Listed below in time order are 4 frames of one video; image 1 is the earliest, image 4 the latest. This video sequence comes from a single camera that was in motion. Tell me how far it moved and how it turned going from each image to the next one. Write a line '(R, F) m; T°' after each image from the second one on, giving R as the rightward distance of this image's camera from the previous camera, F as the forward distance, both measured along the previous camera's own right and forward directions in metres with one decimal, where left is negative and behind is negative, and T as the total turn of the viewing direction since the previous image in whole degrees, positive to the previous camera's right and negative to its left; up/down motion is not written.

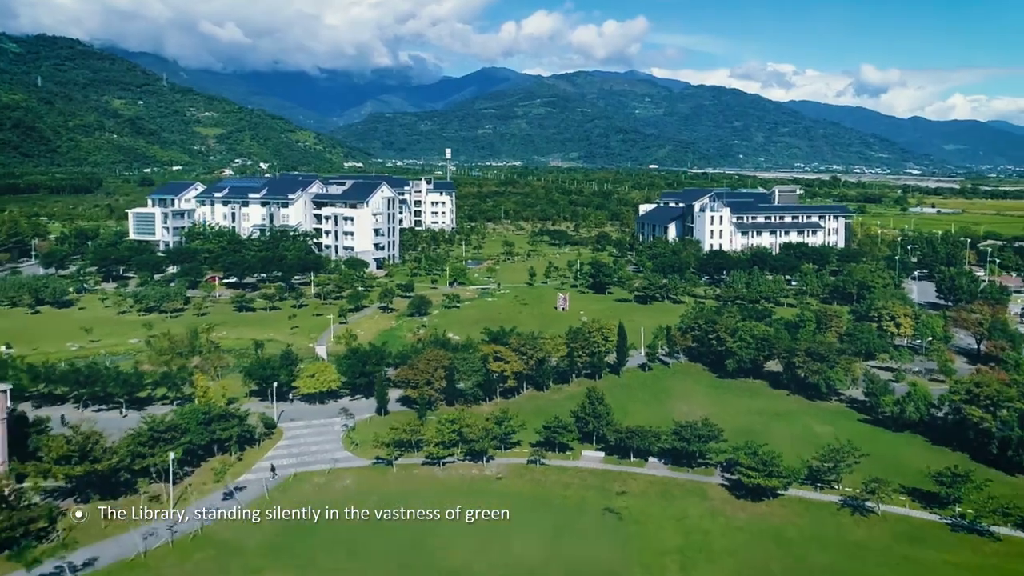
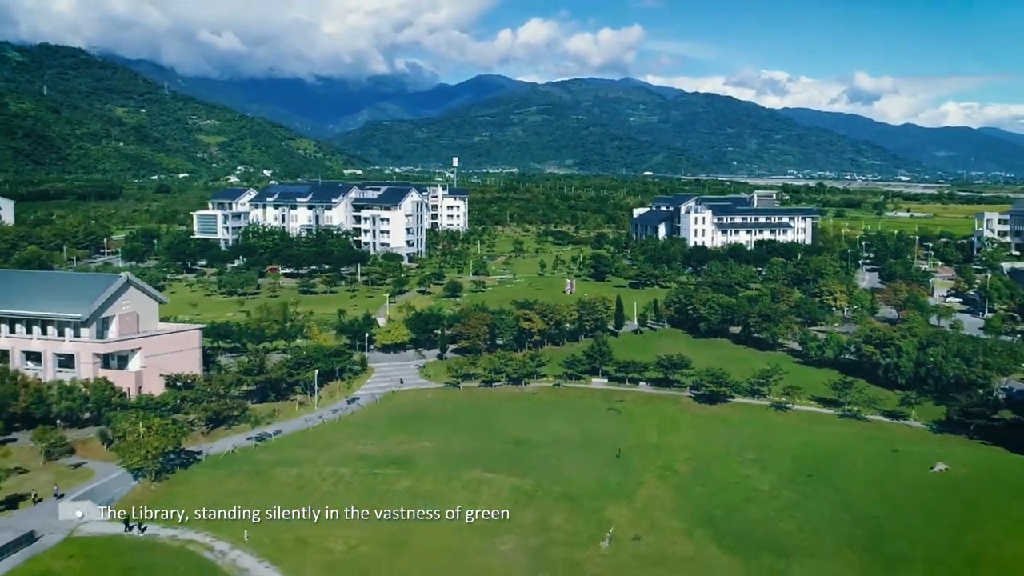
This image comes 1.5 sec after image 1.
(-0.7, -10.3) m; 0°
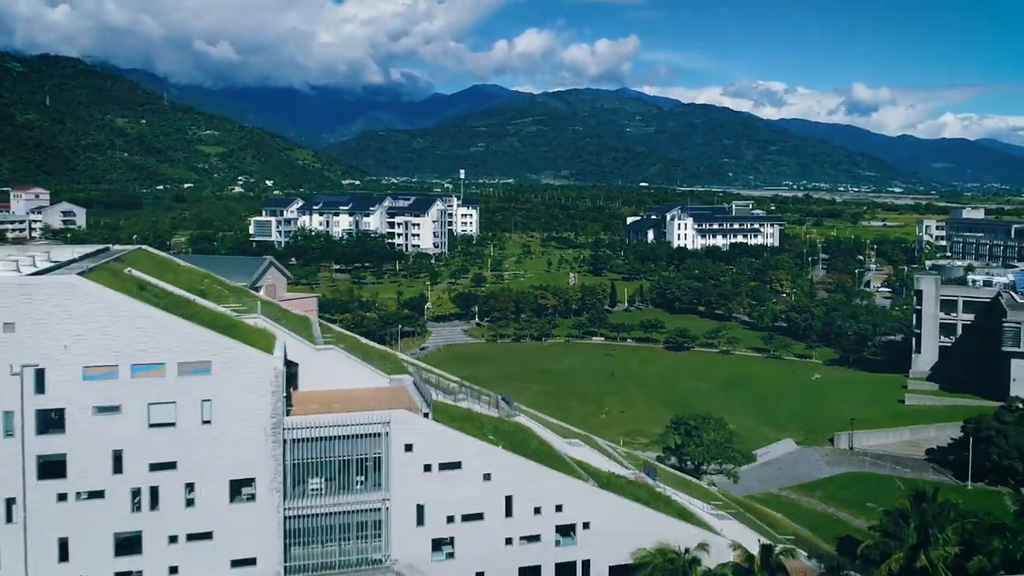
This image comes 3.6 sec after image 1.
(-0.8, -13.2) m; 0°
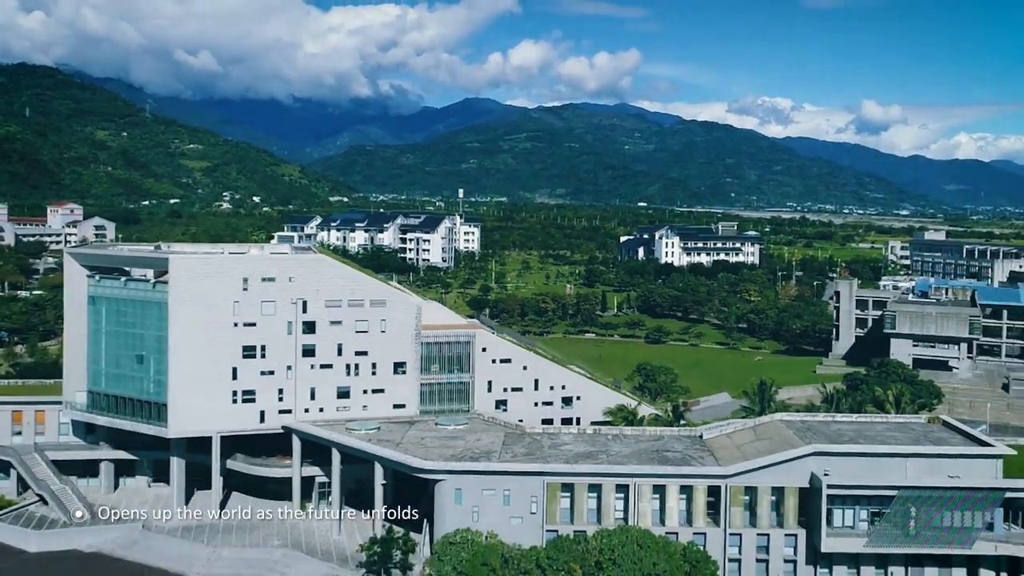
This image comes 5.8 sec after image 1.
(-0.4, -10.2) m; 0°
